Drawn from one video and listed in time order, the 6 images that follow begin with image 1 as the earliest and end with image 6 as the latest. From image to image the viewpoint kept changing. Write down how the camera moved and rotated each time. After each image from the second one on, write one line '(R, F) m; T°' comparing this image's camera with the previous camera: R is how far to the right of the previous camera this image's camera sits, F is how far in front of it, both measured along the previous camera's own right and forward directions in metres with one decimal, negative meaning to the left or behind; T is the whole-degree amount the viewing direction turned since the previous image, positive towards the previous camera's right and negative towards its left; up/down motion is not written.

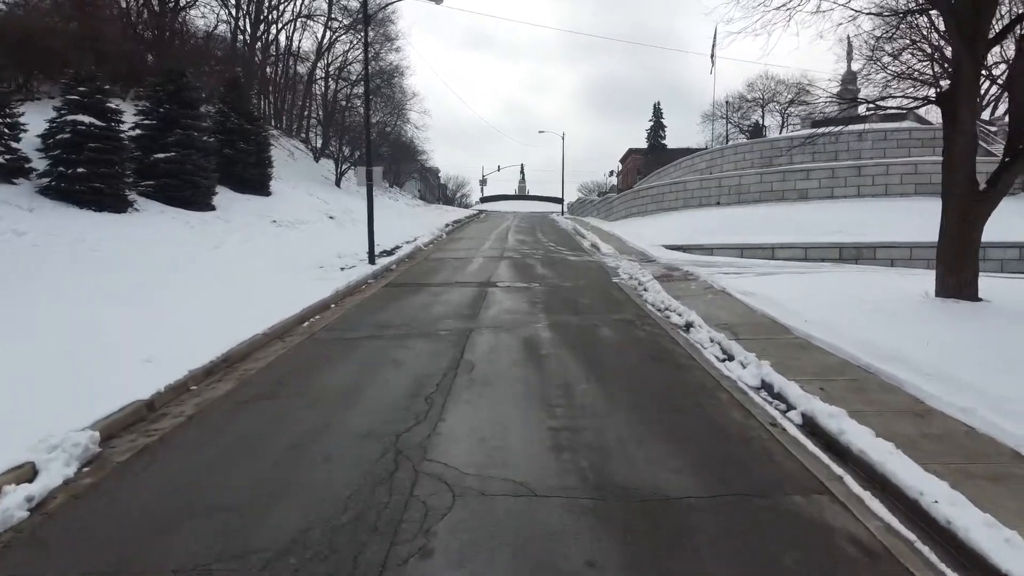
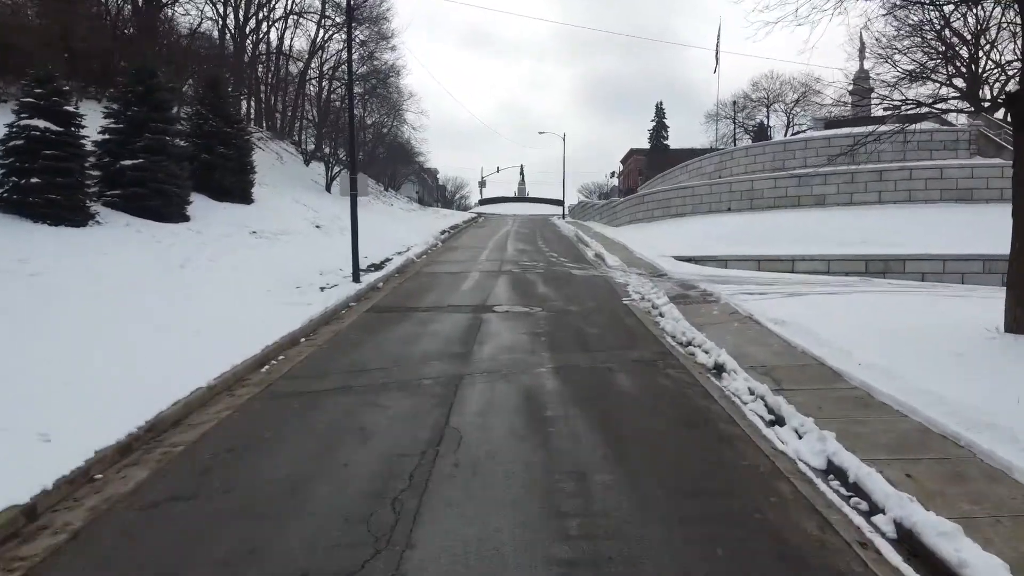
(0.0, +1.2) m; 0°
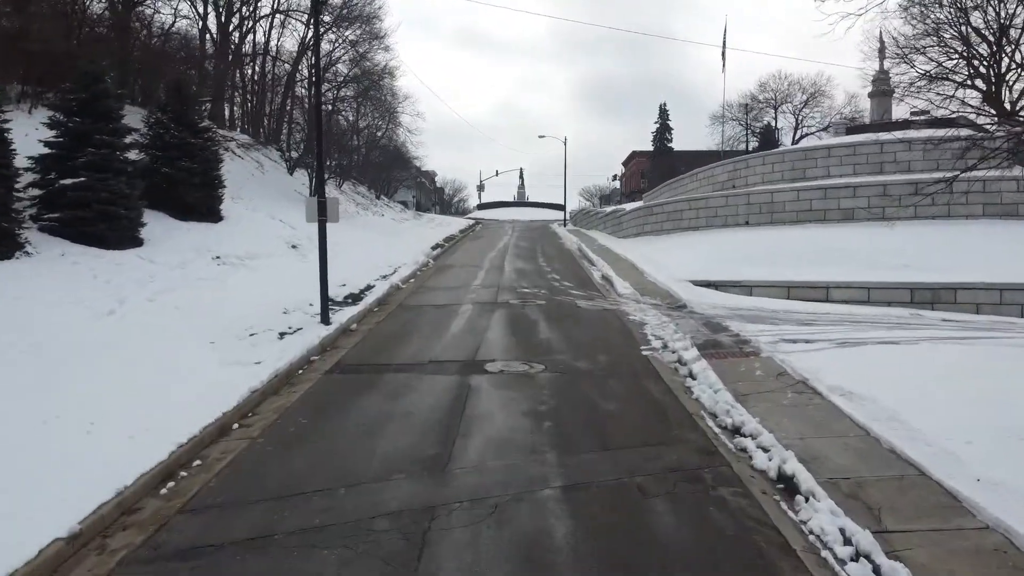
(+0.1, +1.7) m; 0°
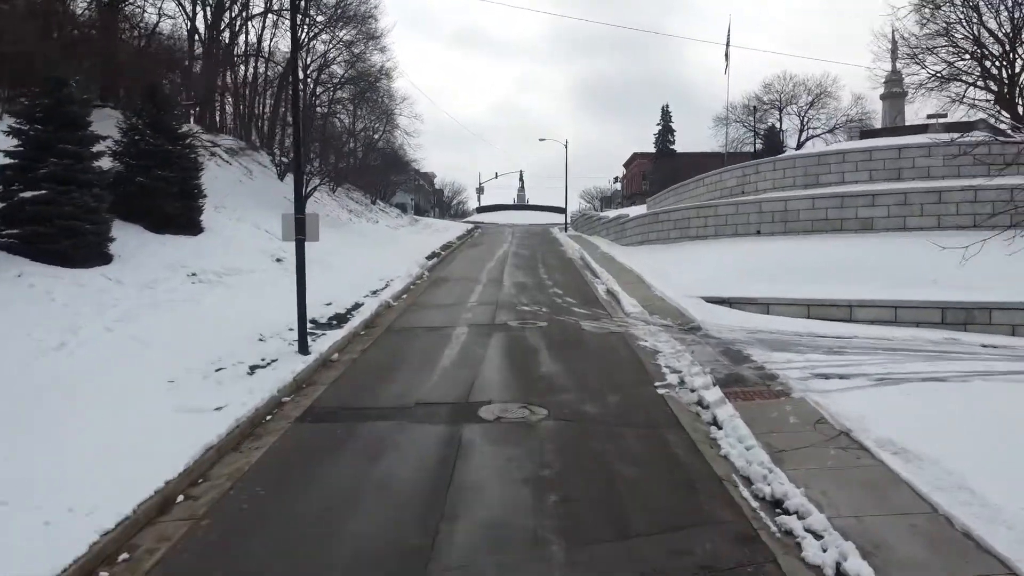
(0.0, +0.9) m; 0°
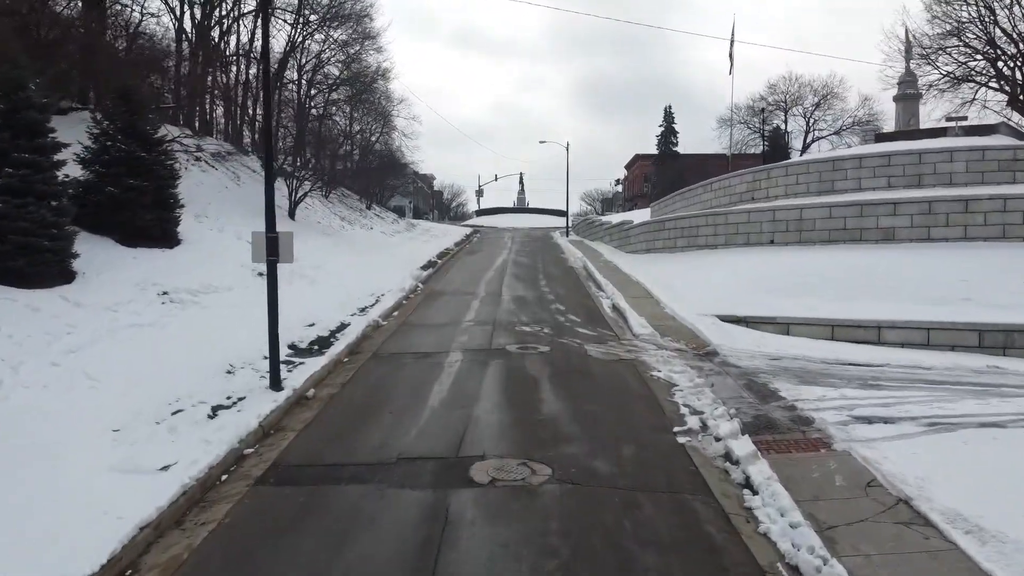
(0.0, +0.9) m; 0°
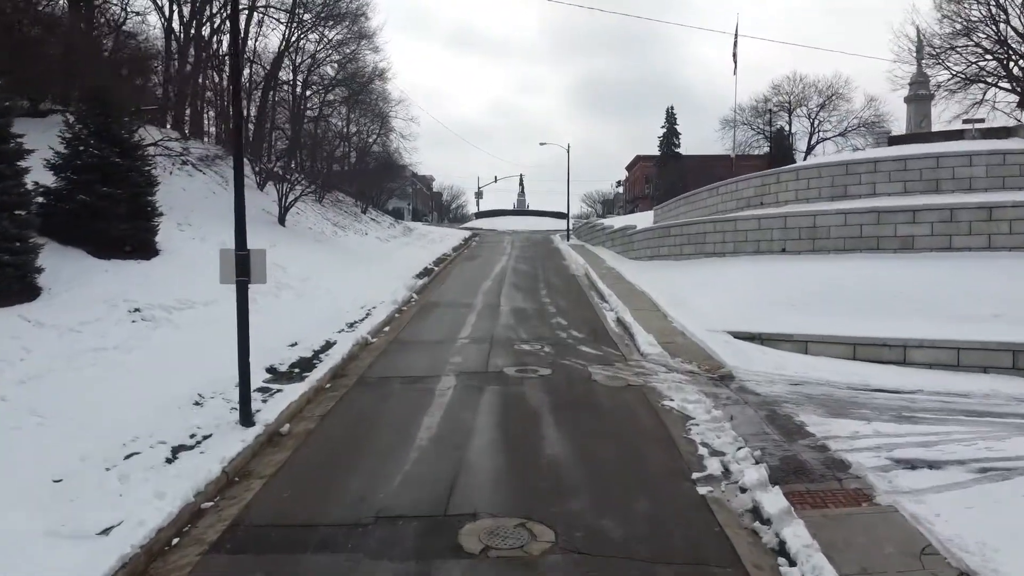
(0.0, +0.8) m; 0°
